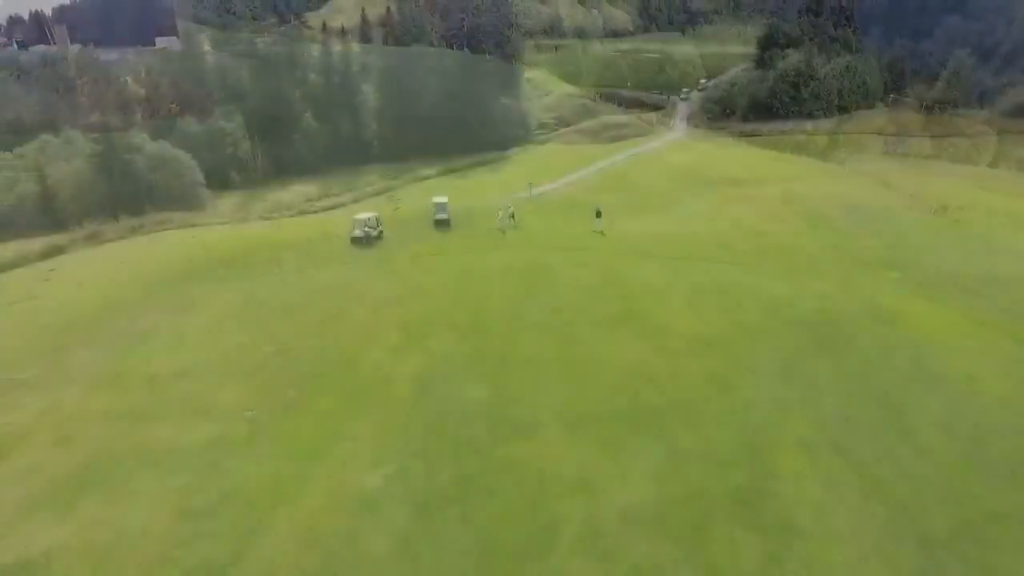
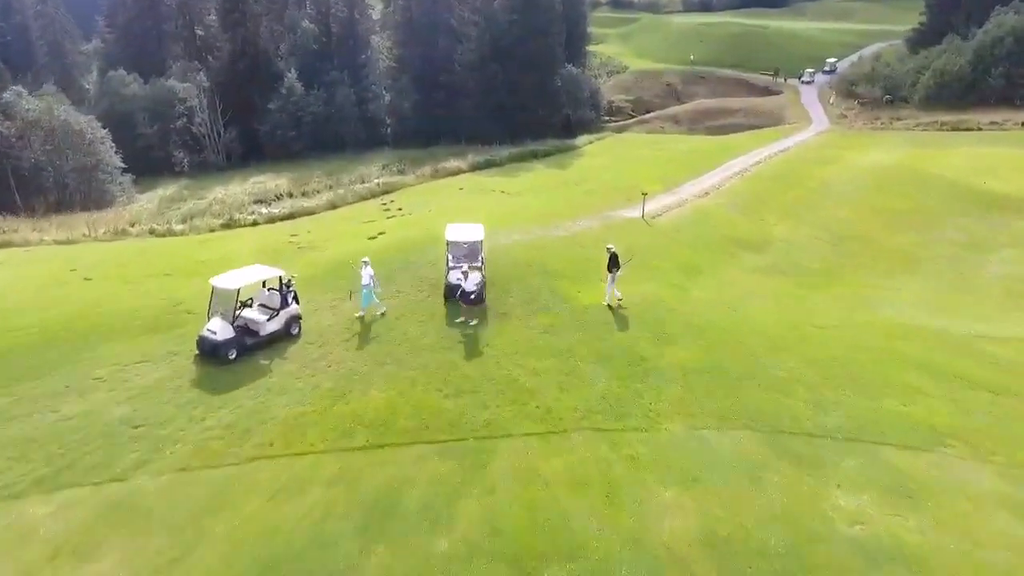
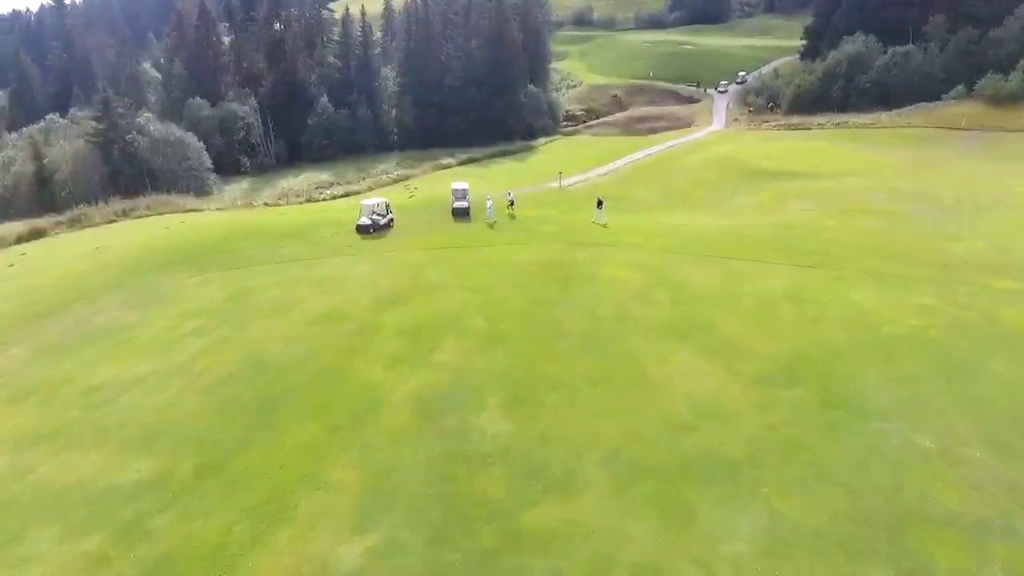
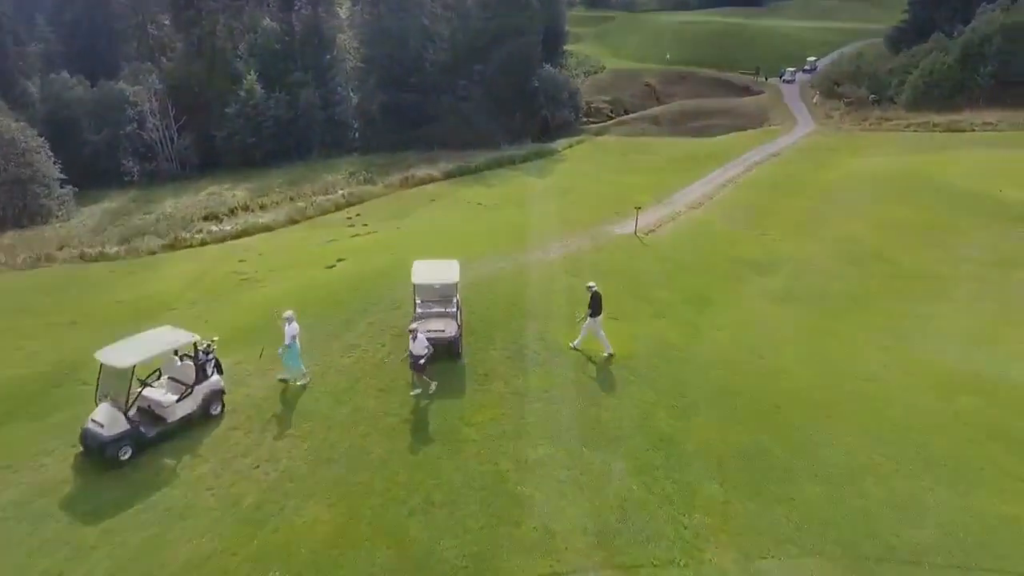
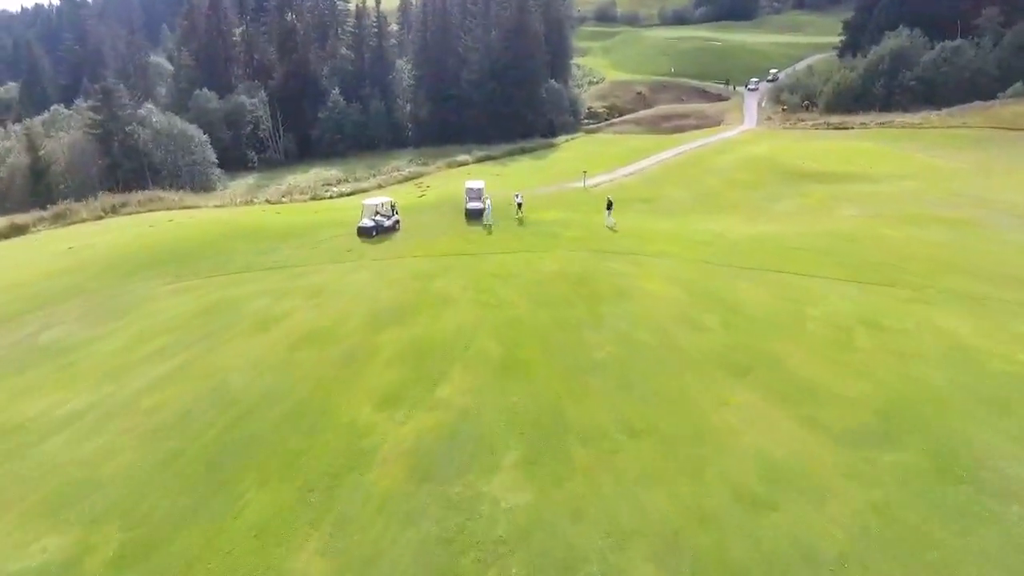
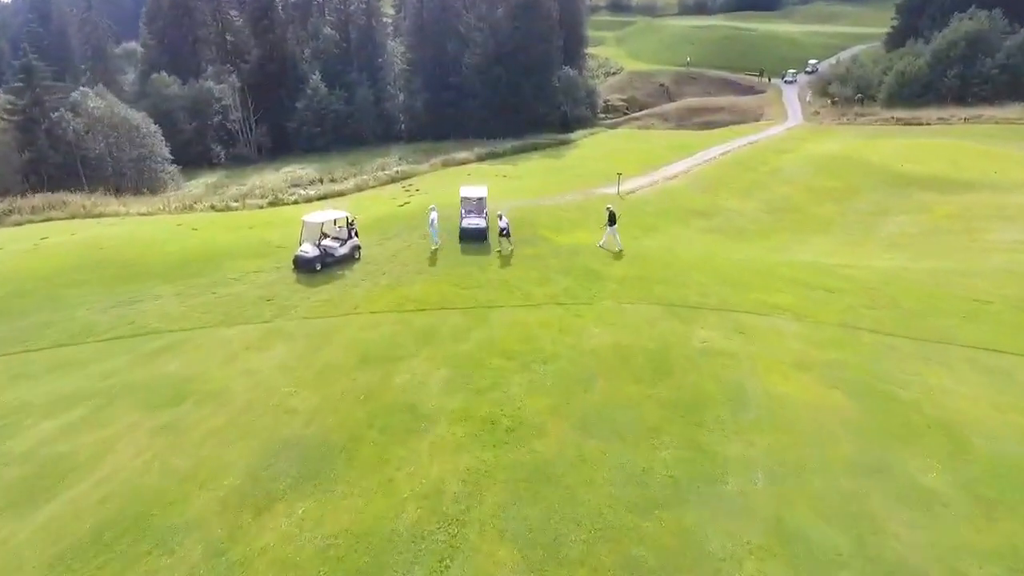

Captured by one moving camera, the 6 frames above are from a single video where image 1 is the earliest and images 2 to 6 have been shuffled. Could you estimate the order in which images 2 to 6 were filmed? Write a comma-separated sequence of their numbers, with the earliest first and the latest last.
3, 5, 6, 2, 4
